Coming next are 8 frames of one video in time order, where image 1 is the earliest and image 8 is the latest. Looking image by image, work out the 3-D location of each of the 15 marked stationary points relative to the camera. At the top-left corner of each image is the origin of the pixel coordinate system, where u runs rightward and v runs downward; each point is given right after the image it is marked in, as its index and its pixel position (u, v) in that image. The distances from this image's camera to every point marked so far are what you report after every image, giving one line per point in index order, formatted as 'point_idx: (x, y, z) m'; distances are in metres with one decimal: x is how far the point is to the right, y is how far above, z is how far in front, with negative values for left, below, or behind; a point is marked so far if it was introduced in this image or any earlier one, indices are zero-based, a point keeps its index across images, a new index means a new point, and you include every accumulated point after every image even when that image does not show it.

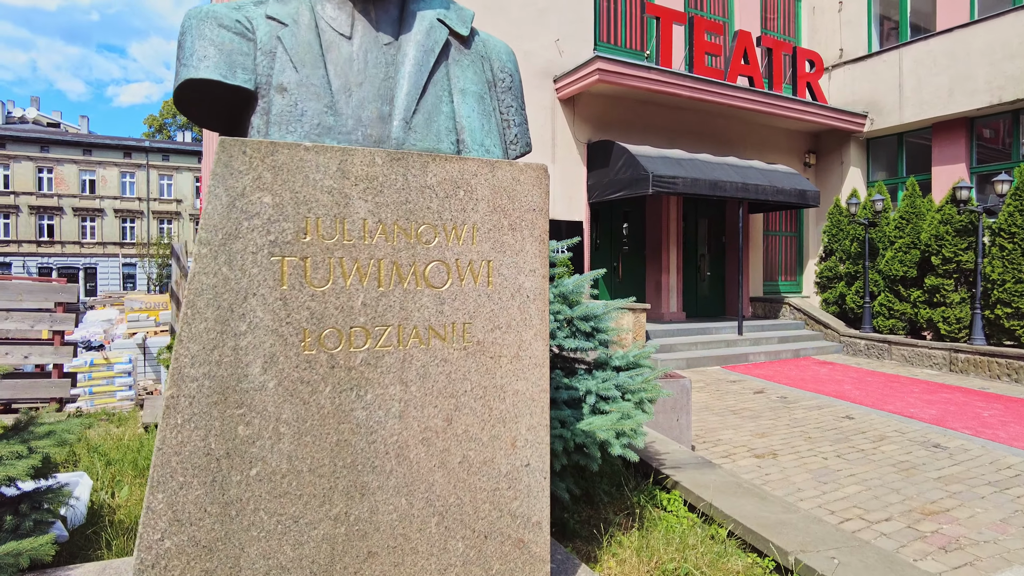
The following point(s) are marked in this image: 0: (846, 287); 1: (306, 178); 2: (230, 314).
0: (+5.8, 0.0, +11.5) m
1: (-0.5, +0.3, +1.6) m
2: (-0.7, 0.0, +1.6) m
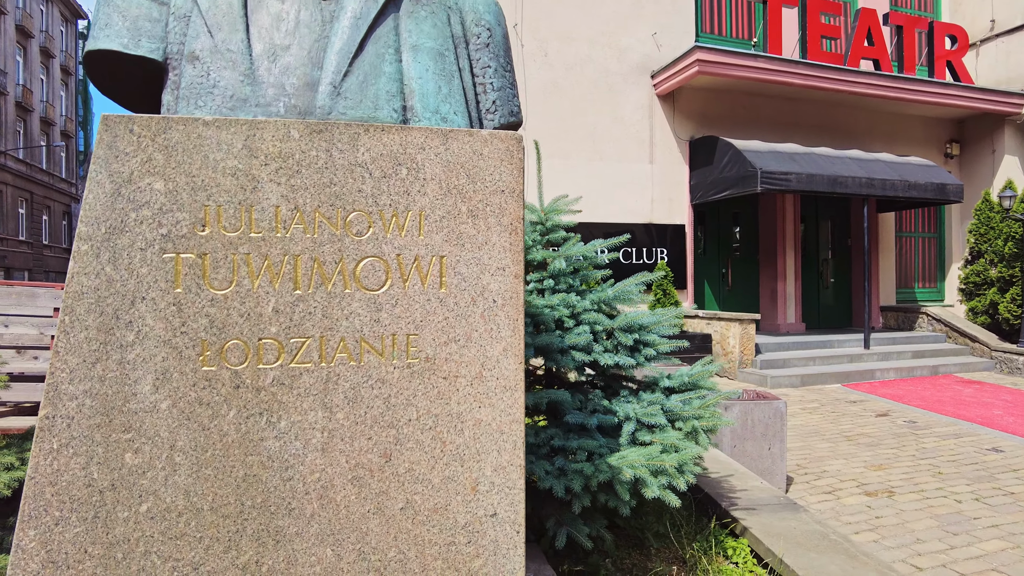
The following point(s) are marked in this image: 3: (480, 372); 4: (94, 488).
0: (+7.4, -0.1, +9.9) m
1: (-0.6, +0.3, +1.3) m
2: (-0.8, 0.0, +1.3) m
3: (0.0, -0.2, +1.5) m
4: (-0.8, -0.4, +1.3) m
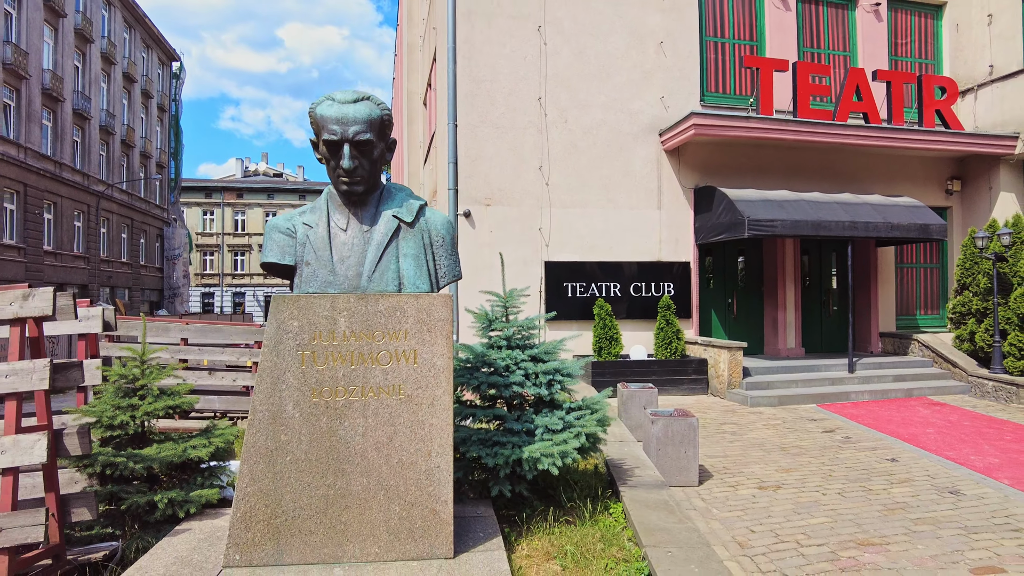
0: (+7.8, -0.6, +11.0) m
1: (-1.0, -0.1, +3.2) m
2: (-1.1, -0.4, +3.2) m
3: (-0.4, -0.5, +3.3) m
4: (-1.1, -0.8, +3.2) m
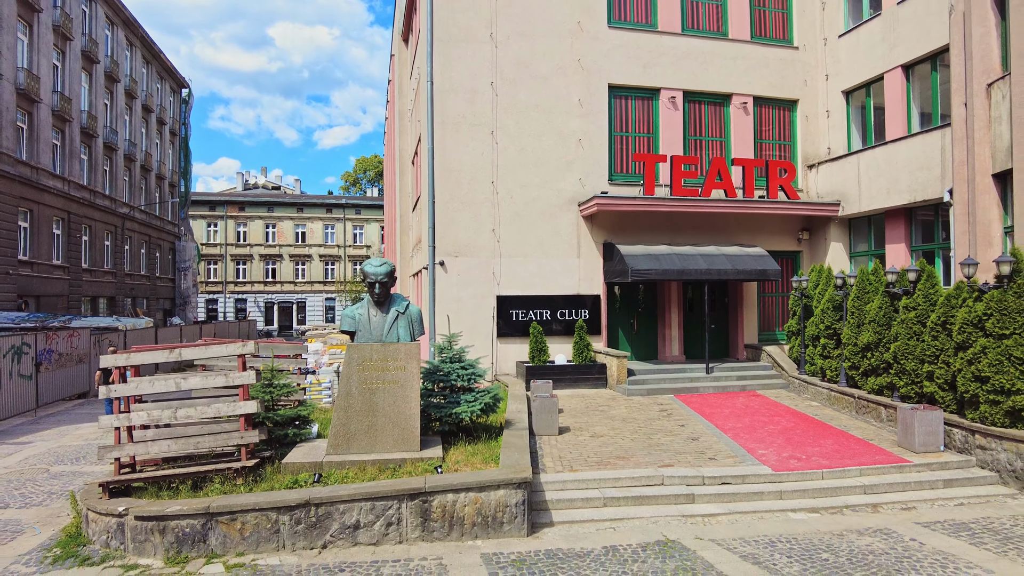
0: (+6.8, -1.3, +15.8) m
1: (-1.8, -0.8, +7.9) m
2: (-2.0, -1.1, +7.9) m
3: (-1.2, -1.2, +8.0) m
4: (-2.0, -1.4, +7.9) m
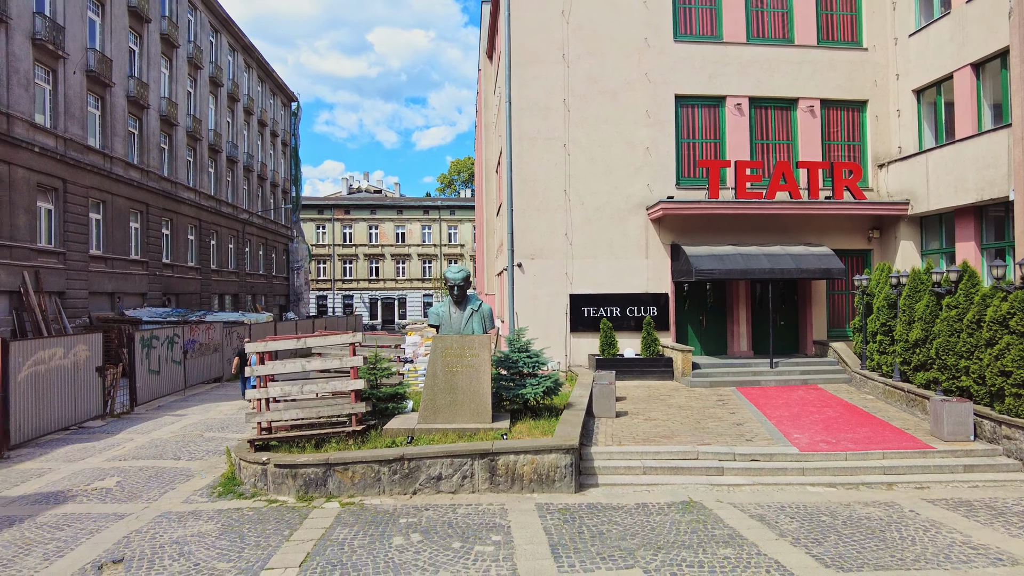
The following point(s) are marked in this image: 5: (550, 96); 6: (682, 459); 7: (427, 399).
0: (+8.7, -1.2, +16.3) m
1: (-1.0, -0.8, +9.7) m
2: (-1.2, -1.1, +9.7) m
3: (-0.4, -1.2, +9.7) m
4: (-1.2, -1.4, +9.7) m
5: (+1.1, +5.2, +17.7) m
6: (+2.5, -2.5, +9.5) m
7: (-1.3, -1.6, +9.7) m
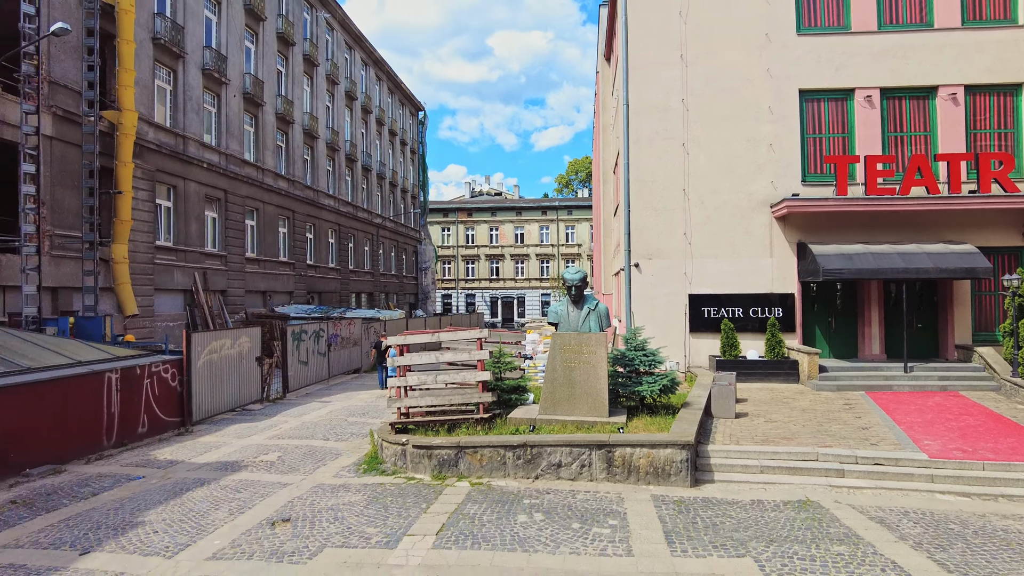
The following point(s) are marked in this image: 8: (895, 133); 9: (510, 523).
0: (+11.5, -1.2, +15.1) m
1: (+0.8, -0.8, +10.3) m
2: (+0.7, -1.1, +10.4) m
3: (+1.4, -1.2, +10.2) m
4: (+0.6, -1.4, +10.4) m
5: (+4.3, +5.2, +17.8) m
6: (+4.2, -2.5, +9.5) m
7: (+0.6, -1.7, +10.4) m
8: (+10.2, +4.1, +17.5) m
9: (0.0, -2.7, +7.6) m
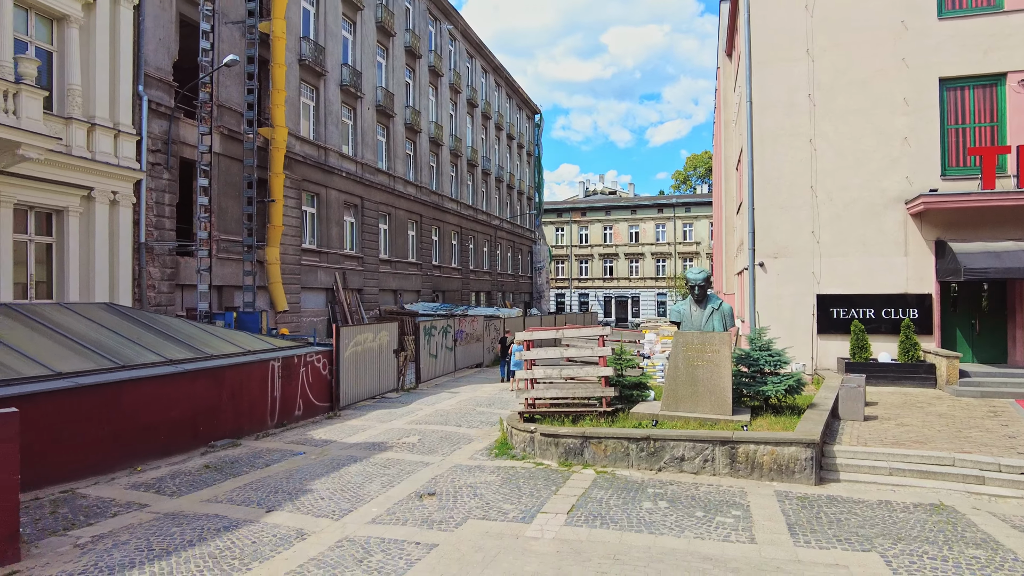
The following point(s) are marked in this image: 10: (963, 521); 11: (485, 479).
0: (+14.2, -1.2, +13.6) m
1: (+2.8, -0.8, +10.7) m
2: (+2.7, -1.1, +10.8) m
3: (+3.4, -1.2, +10.5) m
4: (+2.7, -1.4, +10.8) m
5: (+7.5, +5.2, +17.5) m
6: (+6.0, -2.5, +9.3) m
7: (+2.6, -1.7, +10.7) m
8: (+13.3, +4.1, +16.1) m
9: (+1.5, -2.7, +8.2) m
10: (+5.3, -2.7, +7.6) m
11: (-0.4, -2.8, +9.7) m
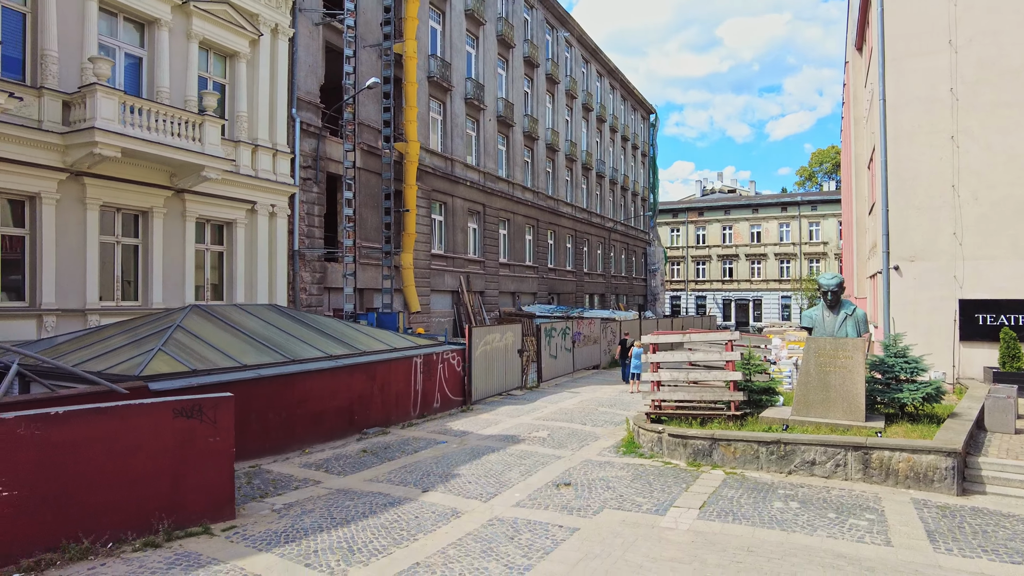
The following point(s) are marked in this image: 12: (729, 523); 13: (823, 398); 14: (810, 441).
0: (+16.7, -1.4, +11.8) m
1: (+5.0, -0.9, +10.8) m
2: (+4.9, -1.2, +10.9) m
3: (+5.5, -1.3, +10.5) m
4: (+4.9, -1.6, +10.9) m
5: (+10.8, +5.1, +16.7) m
6: (+7.9, -2.6, +8.9) m
7: (+4.8, -1.8, +10.9) m
8: (+16.3, +4.0, +14.4) m
9: (+3.3, -2.9, +8.5) m
10: (+6.9, -2.8, +7.4) m
11: (+1.7, -2.9, +10.3) m
12: (+2.6, -2.9, +8.0) m
13: (+5.1, -1.8, +10.7) m
14: (+4.4, -2.3, +9.7) m
